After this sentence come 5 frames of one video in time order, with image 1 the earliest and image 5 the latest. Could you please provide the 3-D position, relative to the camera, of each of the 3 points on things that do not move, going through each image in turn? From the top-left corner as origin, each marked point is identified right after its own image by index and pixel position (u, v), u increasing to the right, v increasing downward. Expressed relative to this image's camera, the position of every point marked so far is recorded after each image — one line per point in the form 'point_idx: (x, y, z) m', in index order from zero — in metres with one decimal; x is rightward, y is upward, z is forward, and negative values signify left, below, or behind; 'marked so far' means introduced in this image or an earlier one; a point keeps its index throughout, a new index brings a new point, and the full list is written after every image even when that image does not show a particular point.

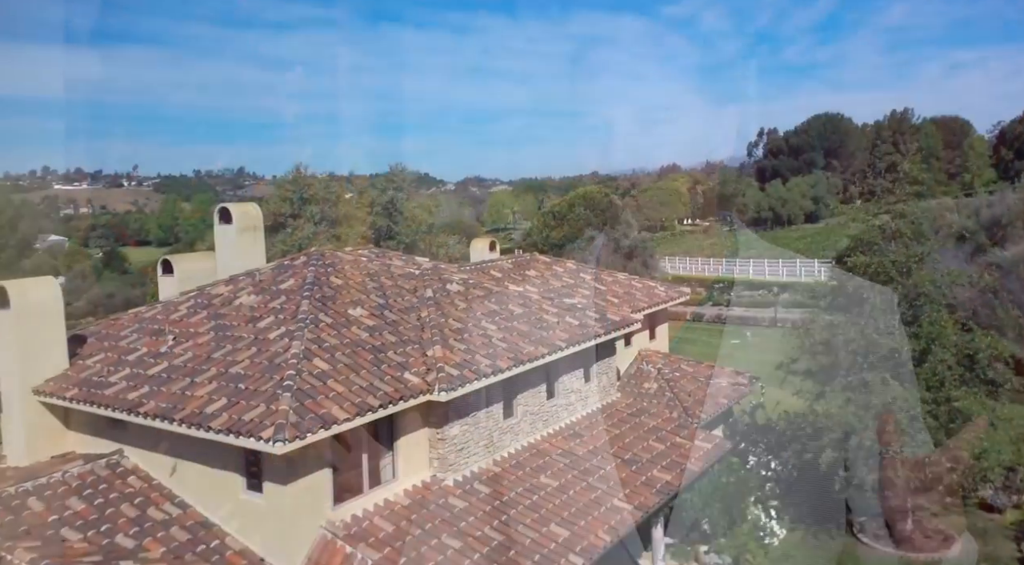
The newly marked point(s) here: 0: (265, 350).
0: (-2.9, -0.8, +8.1) m
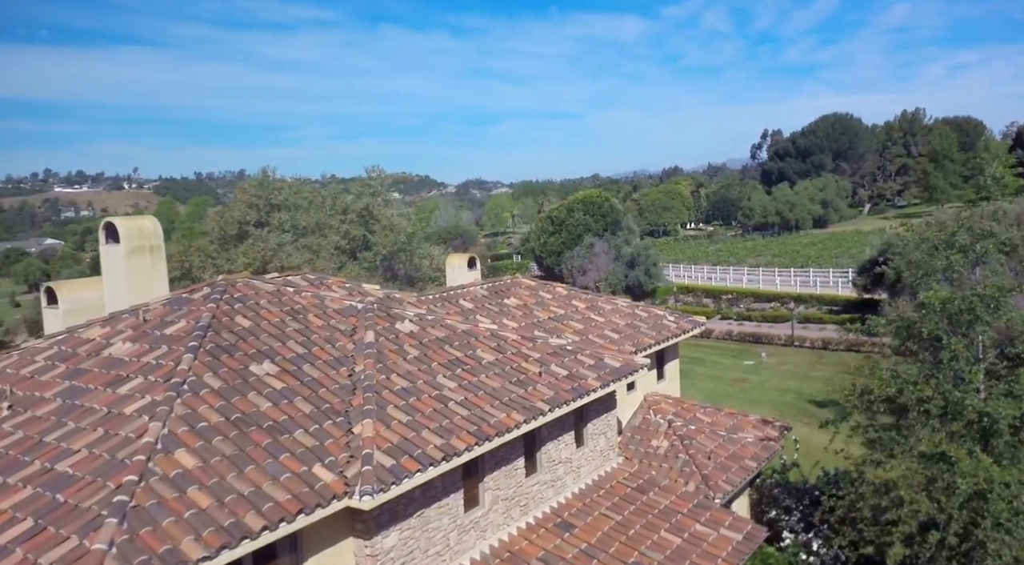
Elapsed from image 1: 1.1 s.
0: (-3.3, -1.3, +5.7) m
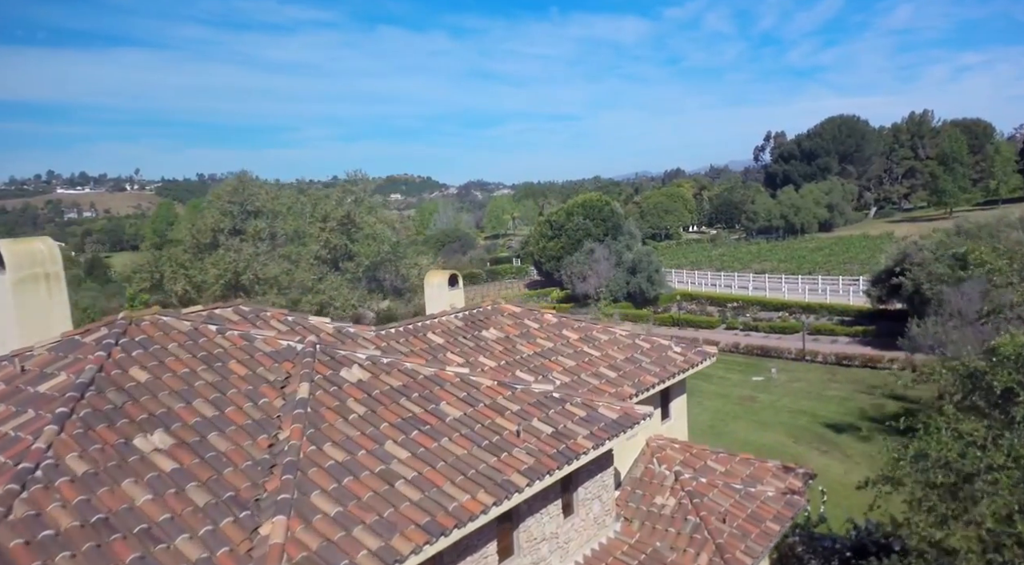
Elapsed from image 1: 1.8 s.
0: (-3.6, -1.6, +4.2) m
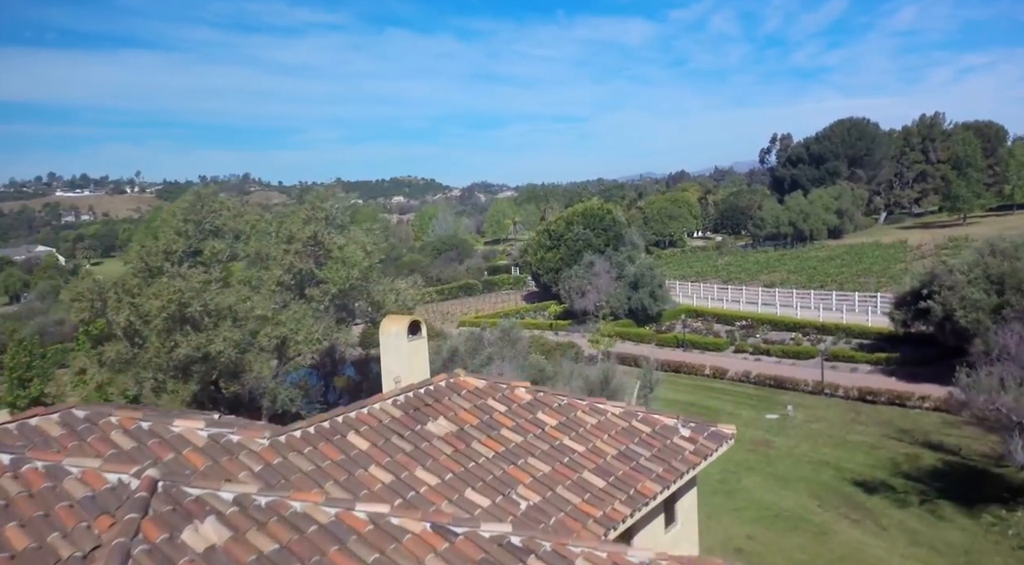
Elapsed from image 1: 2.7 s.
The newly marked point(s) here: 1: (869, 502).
0: (-4.1, -2.4, +2.0) m
1: (+7.5, -4.6, +14.4) m
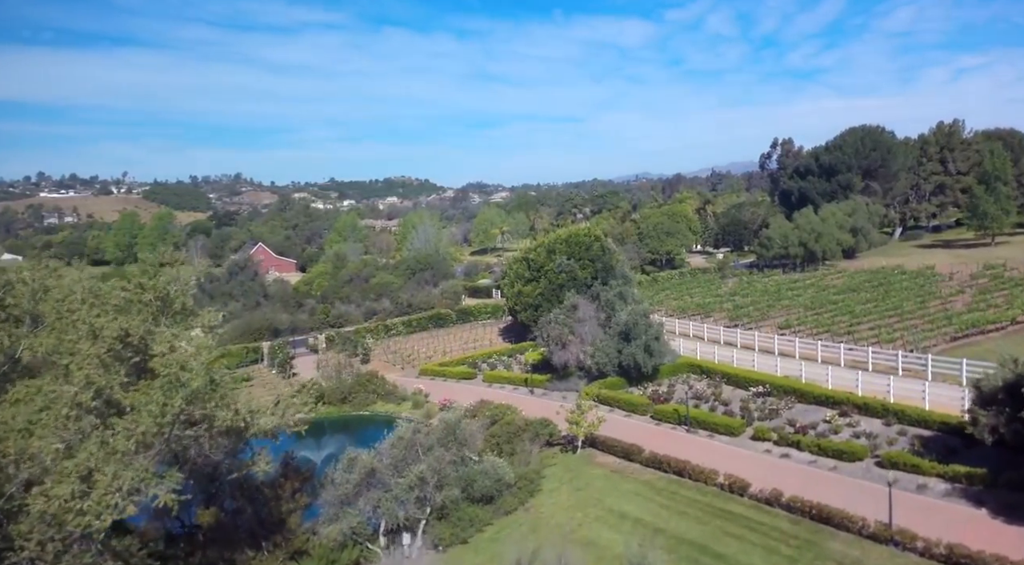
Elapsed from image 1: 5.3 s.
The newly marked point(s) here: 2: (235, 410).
0: (-5.4, -4.6, -4.7) m
1: (+6.1, -6.9, +7.9) m
2: (-5.4, -2.4, +13.6) m
